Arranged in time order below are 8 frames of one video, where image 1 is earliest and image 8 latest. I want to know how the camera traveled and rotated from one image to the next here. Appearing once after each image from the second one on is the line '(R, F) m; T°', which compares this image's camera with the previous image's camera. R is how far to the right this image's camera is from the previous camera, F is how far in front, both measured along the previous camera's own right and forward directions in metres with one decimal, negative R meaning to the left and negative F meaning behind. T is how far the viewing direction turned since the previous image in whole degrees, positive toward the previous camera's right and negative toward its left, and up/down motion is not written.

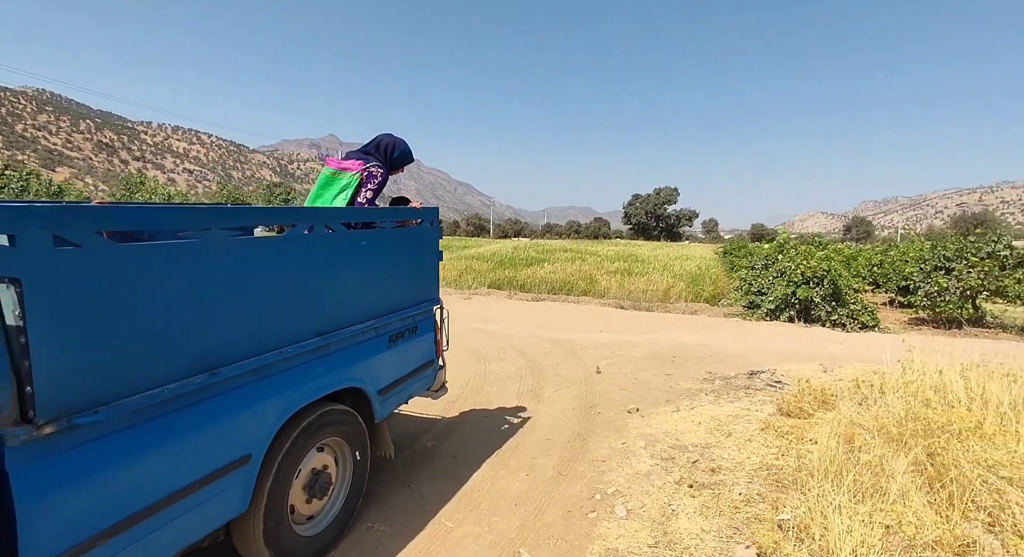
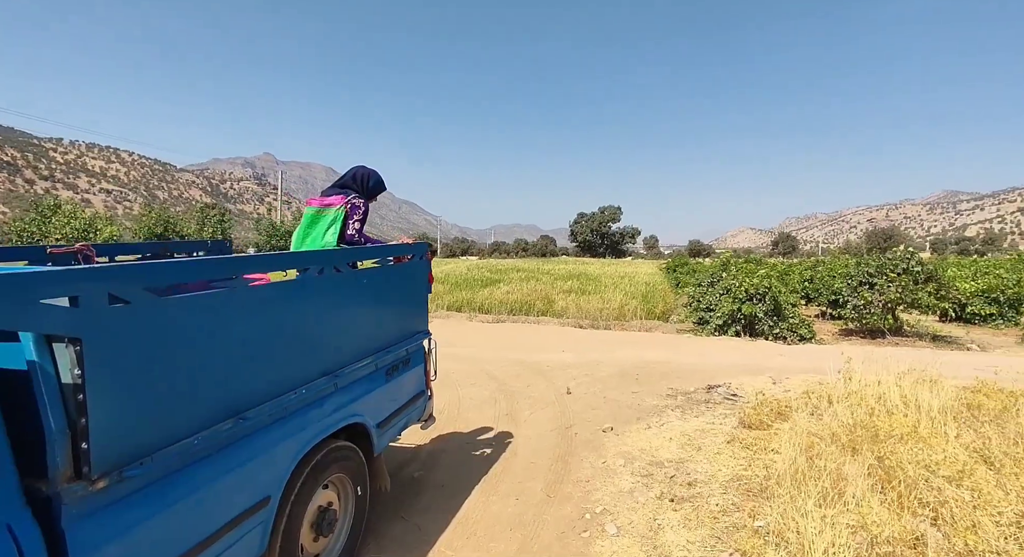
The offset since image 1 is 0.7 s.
(-0.3, -0.2) m; +6°
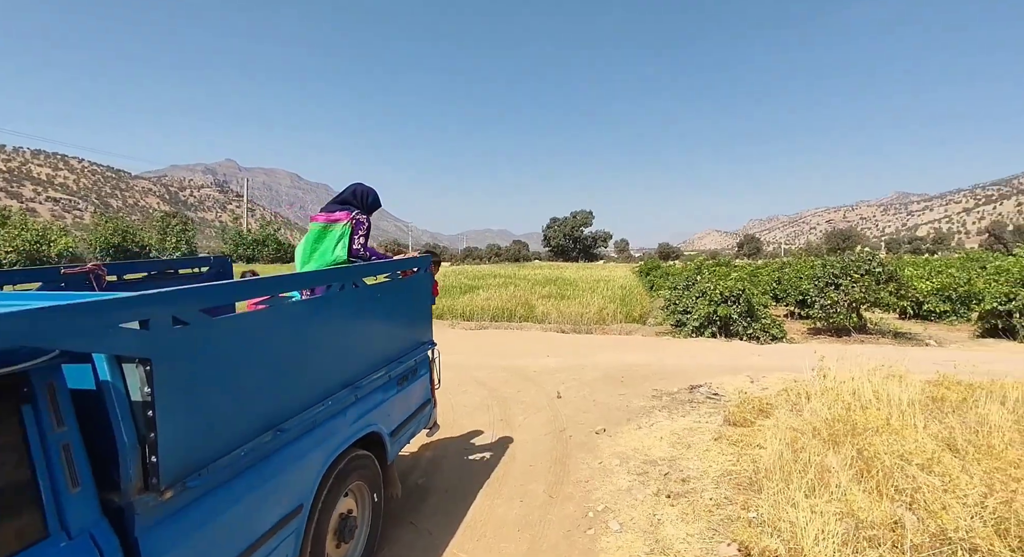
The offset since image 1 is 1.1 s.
(-0.2, -0.2) m; +3°
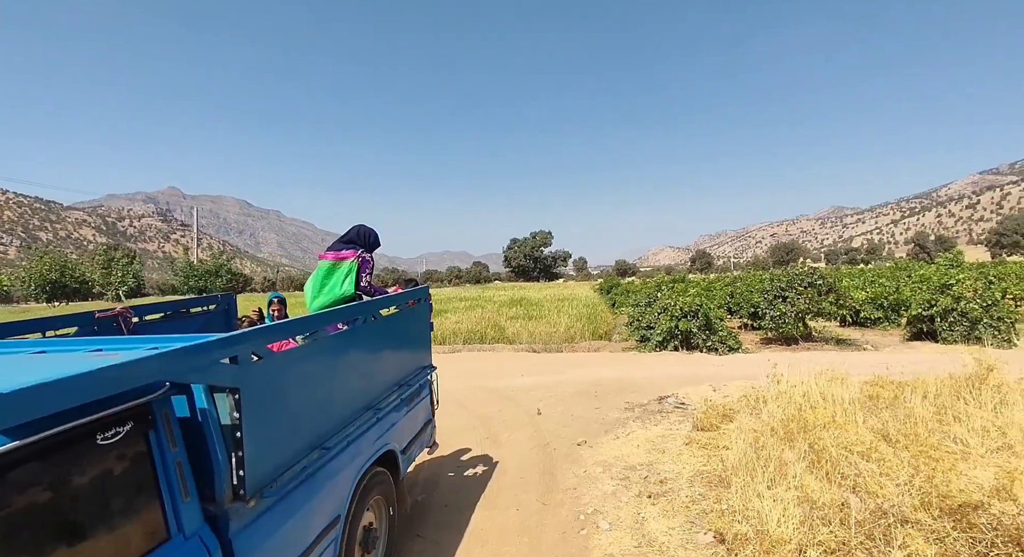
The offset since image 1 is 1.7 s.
(-0.3, -0.4) m; +5°
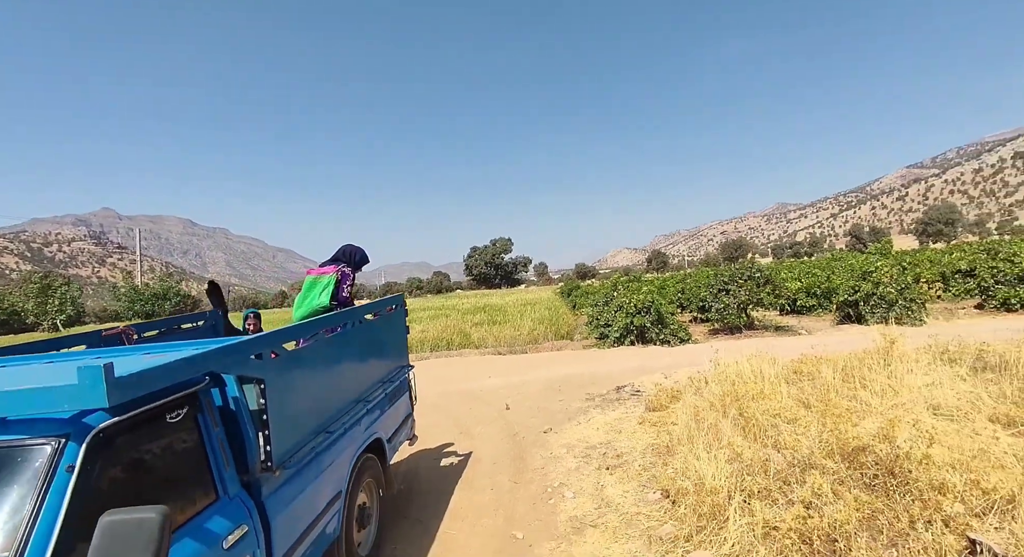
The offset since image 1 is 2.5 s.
(0.0, -0.6) m; +4°
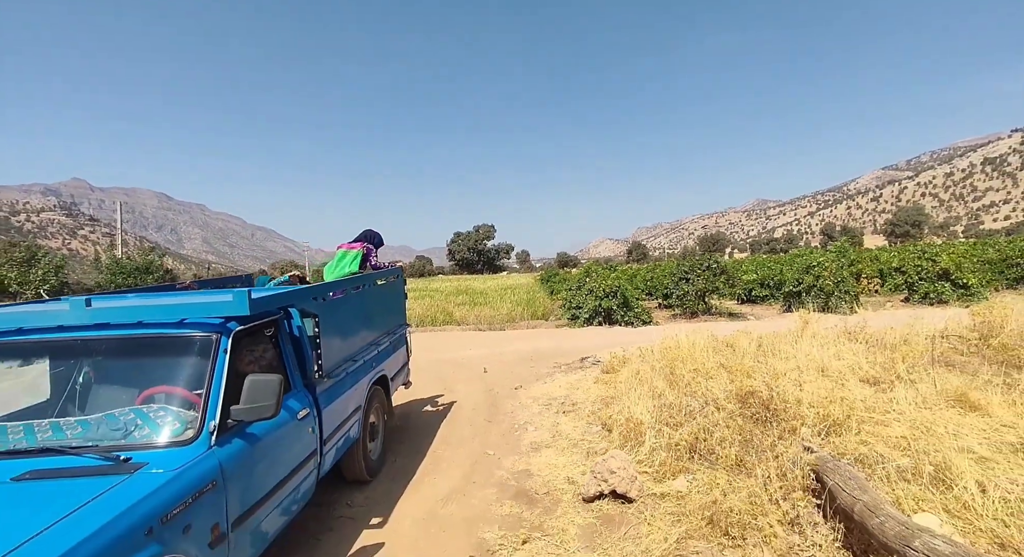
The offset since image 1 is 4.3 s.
(0.0, -1.3) m; +2°
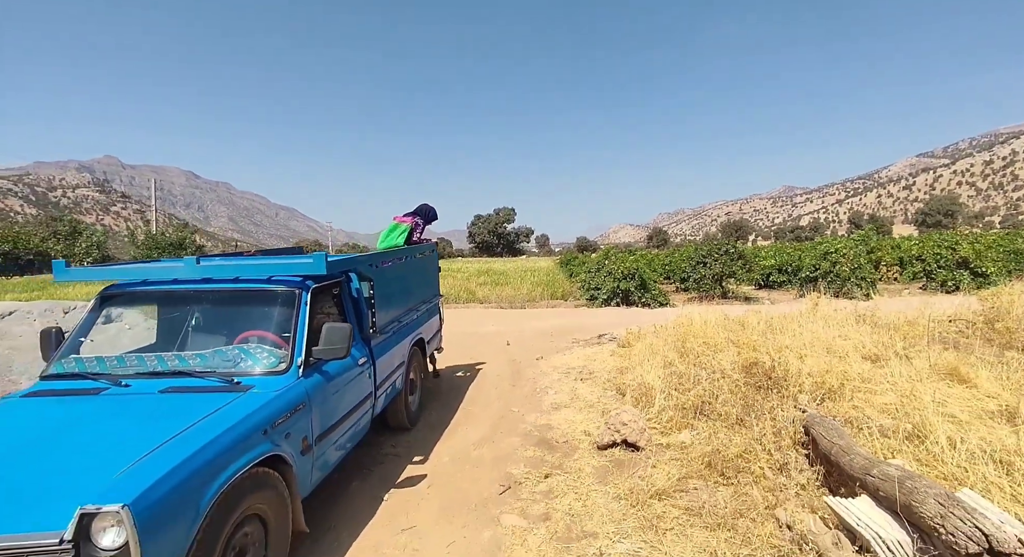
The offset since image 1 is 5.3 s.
(-0.1, -0.6) m; -2°
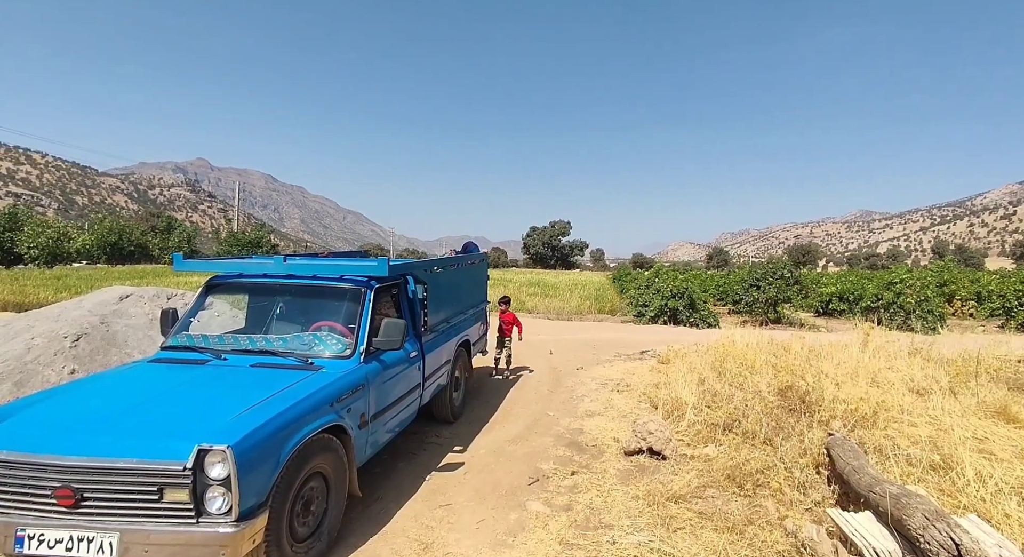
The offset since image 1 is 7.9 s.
(+0.1, -0.5) m; -6°
